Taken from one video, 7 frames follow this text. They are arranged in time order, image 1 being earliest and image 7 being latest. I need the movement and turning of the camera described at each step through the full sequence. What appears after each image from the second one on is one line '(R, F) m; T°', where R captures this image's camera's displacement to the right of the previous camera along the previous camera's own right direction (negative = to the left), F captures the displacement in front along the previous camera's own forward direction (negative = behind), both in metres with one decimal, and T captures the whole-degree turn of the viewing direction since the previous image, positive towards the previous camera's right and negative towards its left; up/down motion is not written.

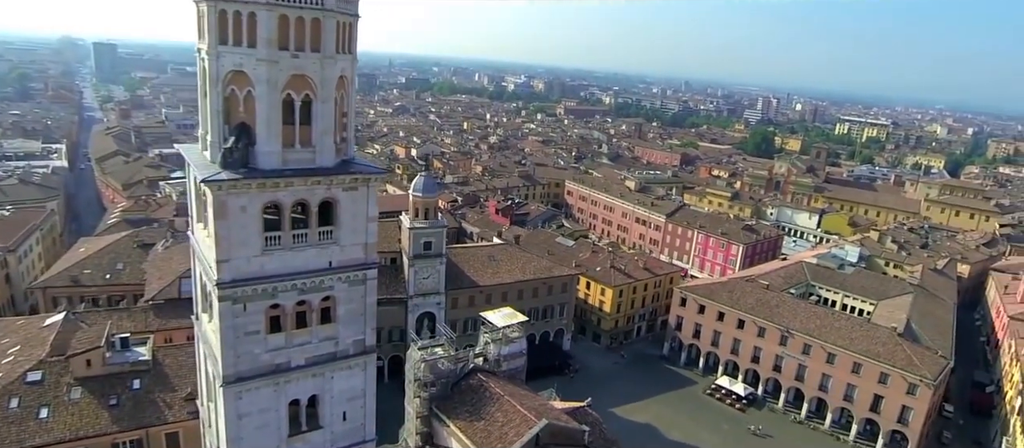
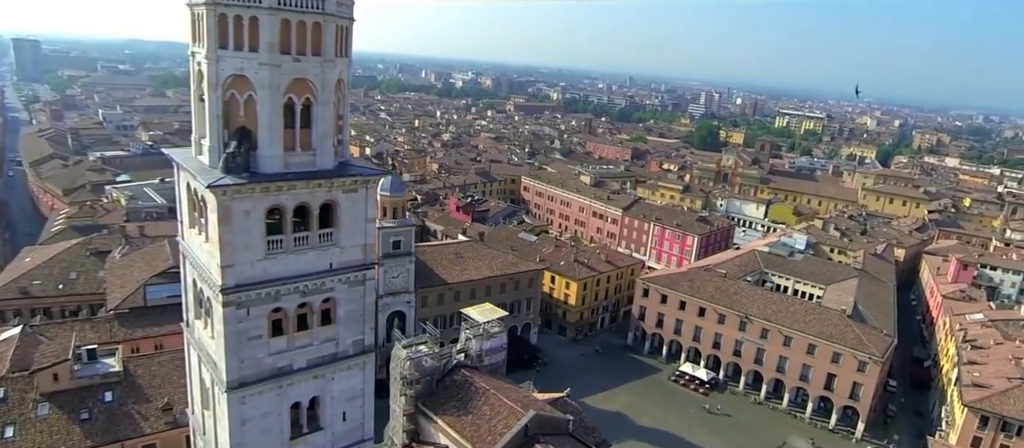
(-1.6, -0.5) m; +5°
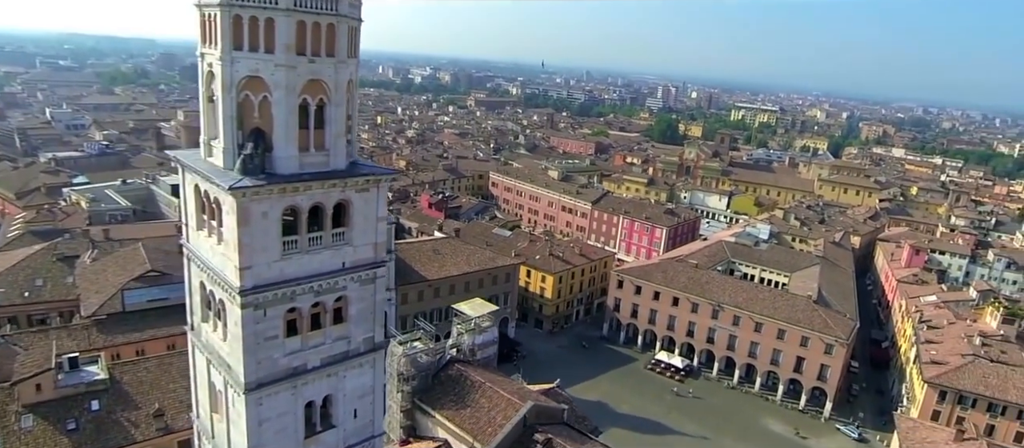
(-1.7, -0.5) m; +4°
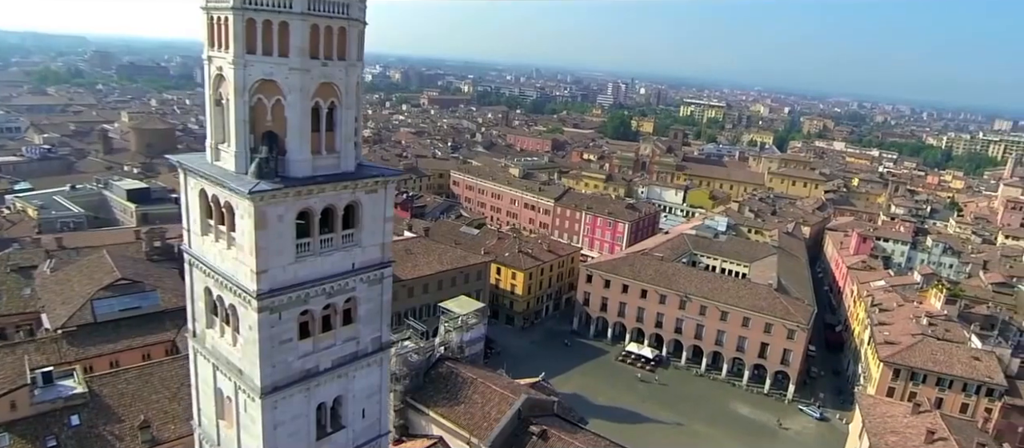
(-1.9, -0.5) m; +5°
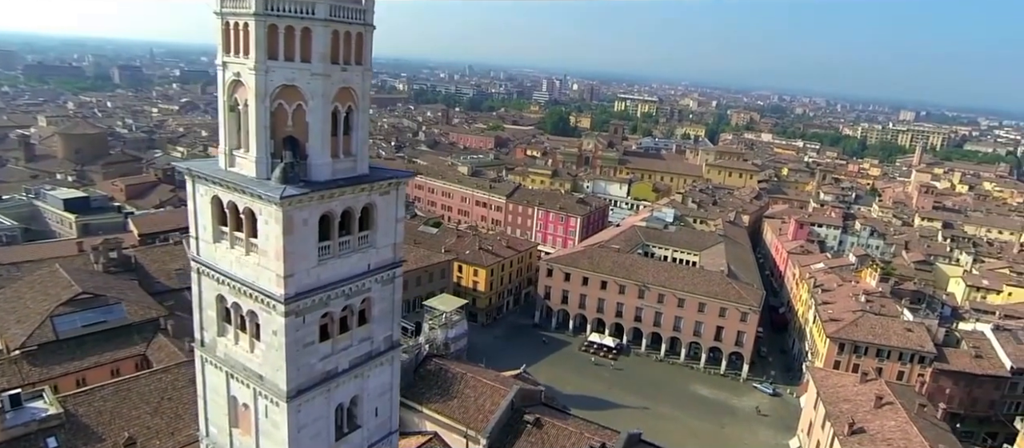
(-2.6, -0.7) m; +6°
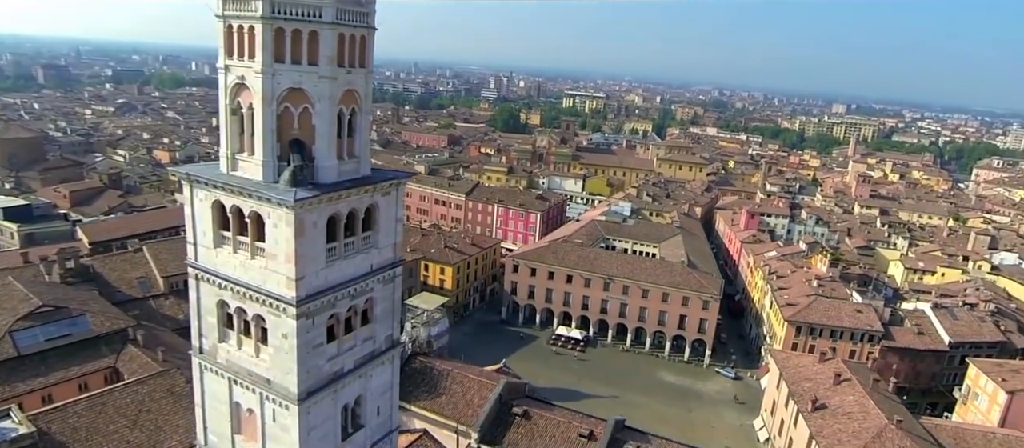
(-1.8, -0.5) m; +5°
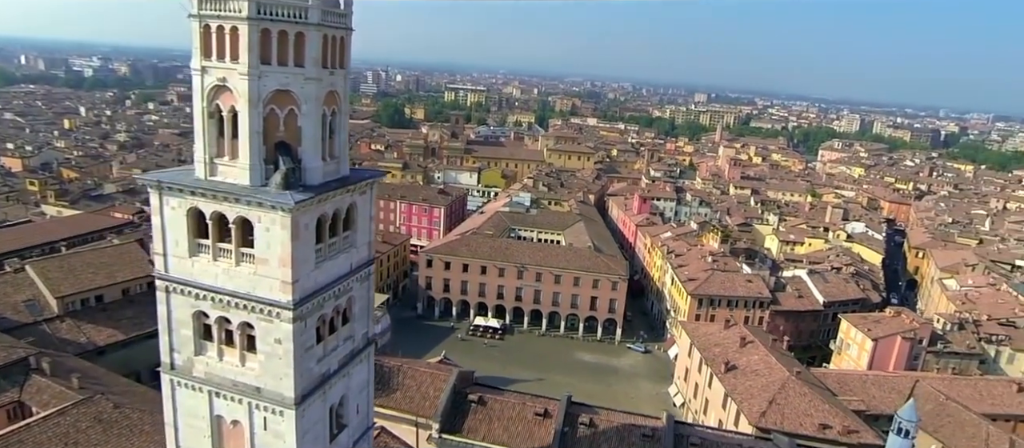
(-3.3, -0.7) m; +11°
